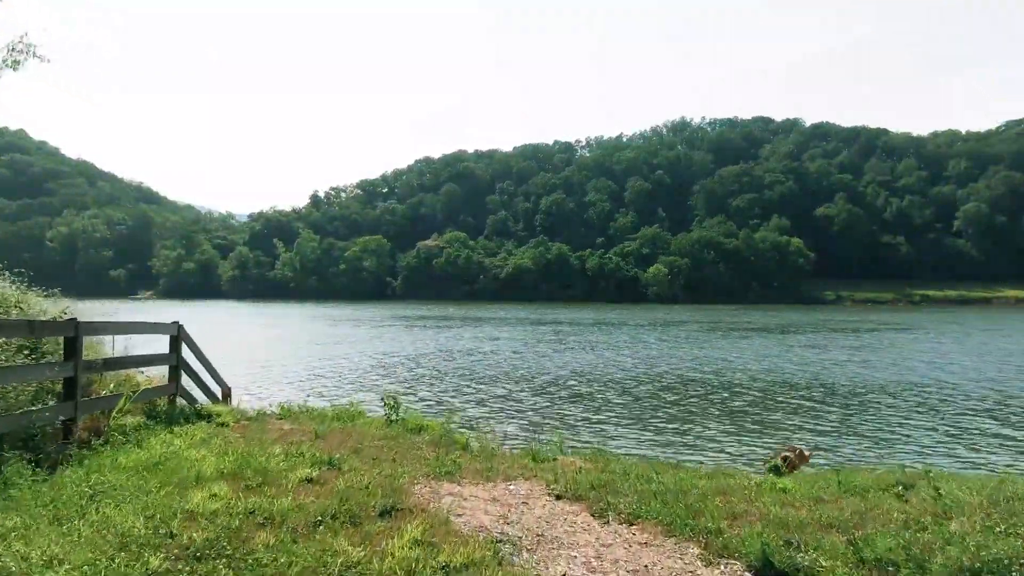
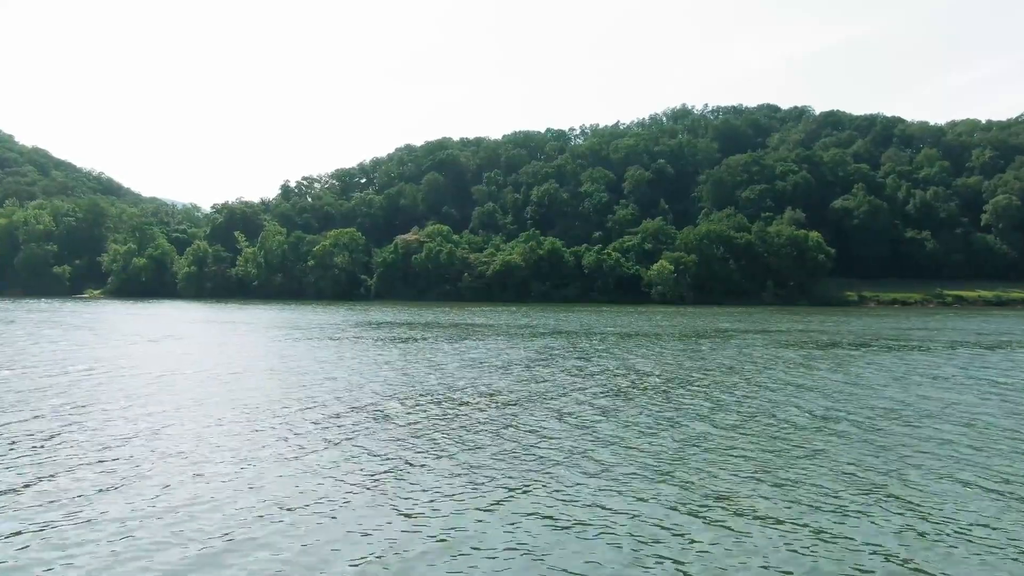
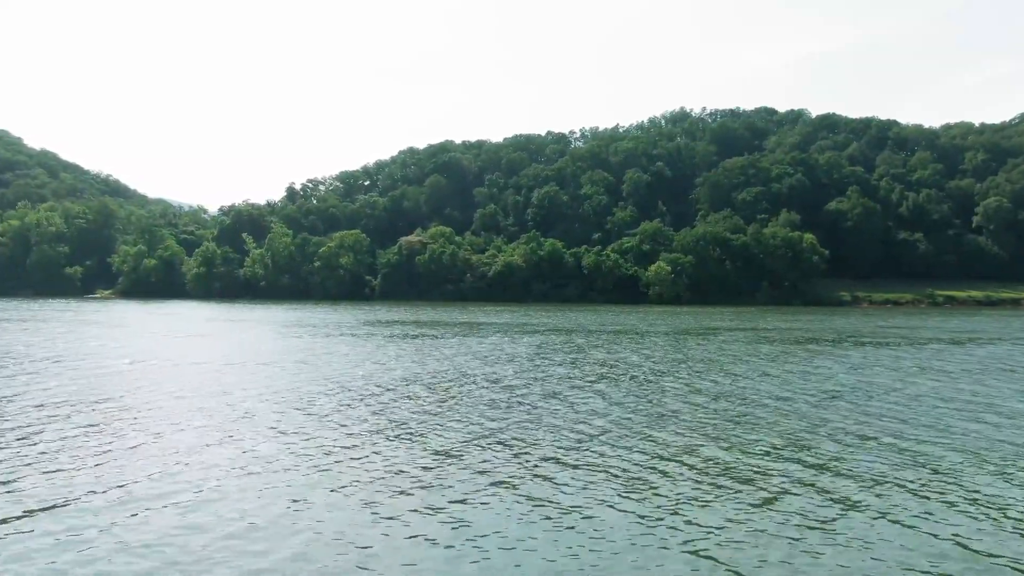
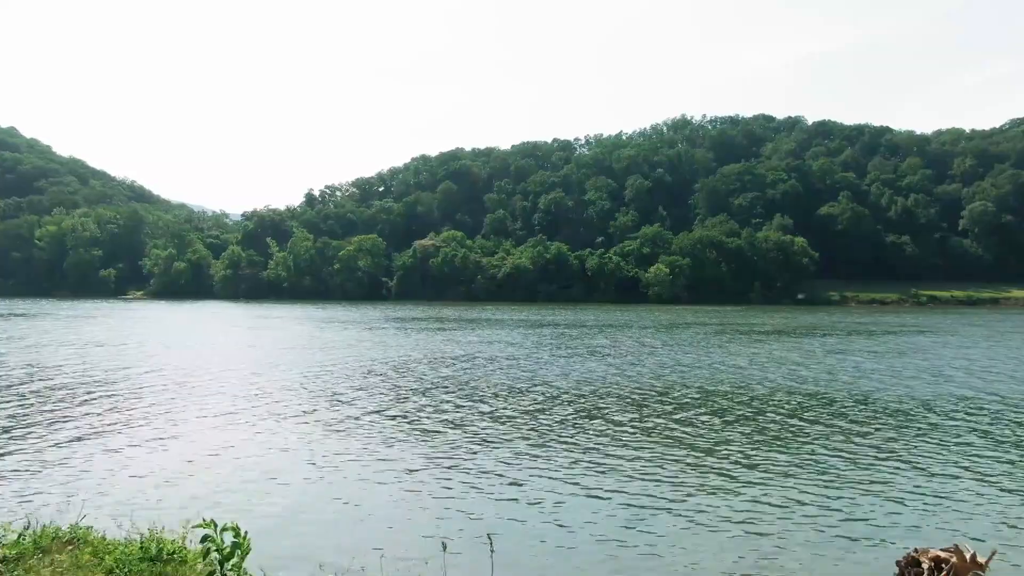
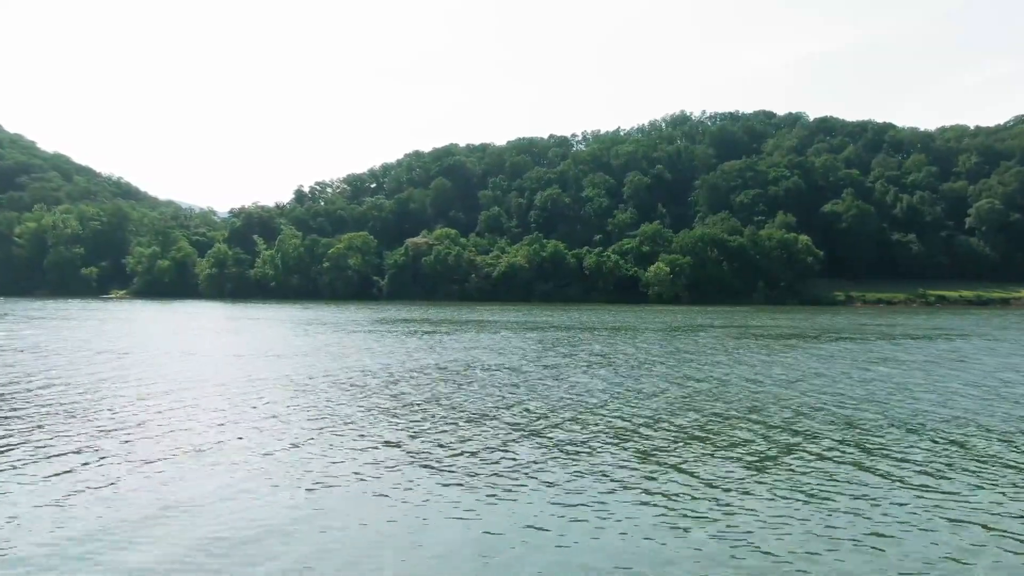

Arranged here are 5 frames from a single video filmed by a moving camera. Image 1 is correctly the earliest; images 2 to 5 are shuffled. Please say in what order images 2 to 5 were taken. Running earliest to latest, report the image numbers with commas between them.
4, 5, 3, 2
